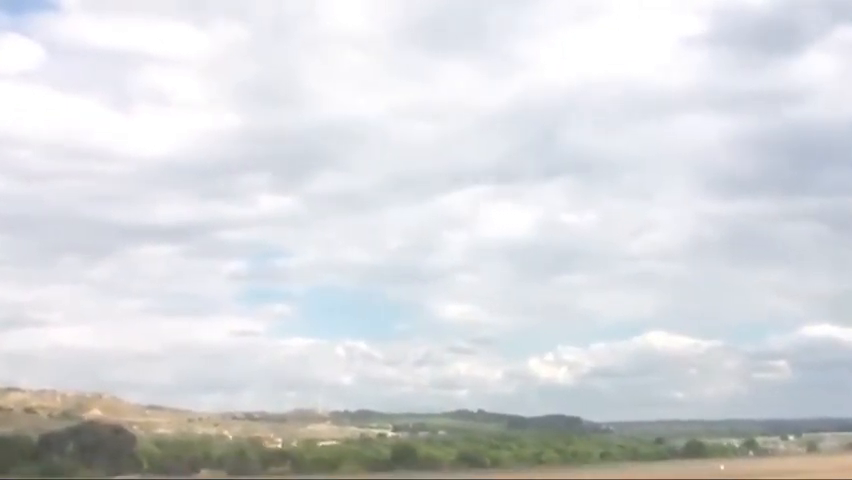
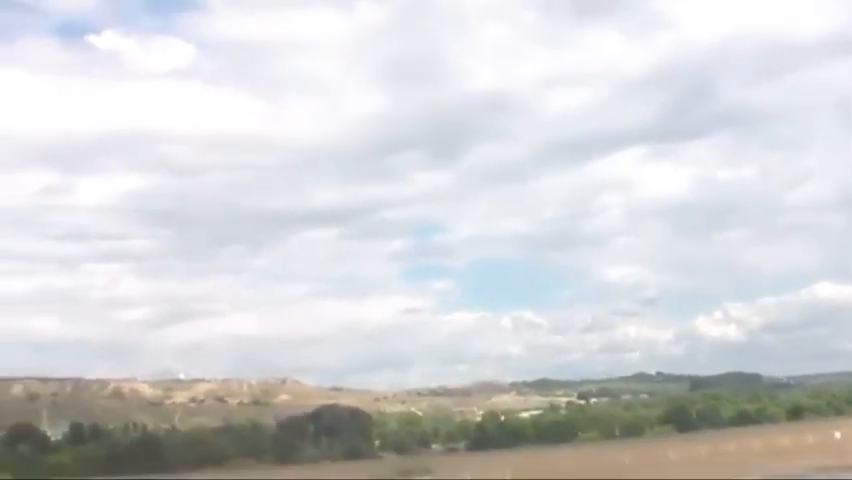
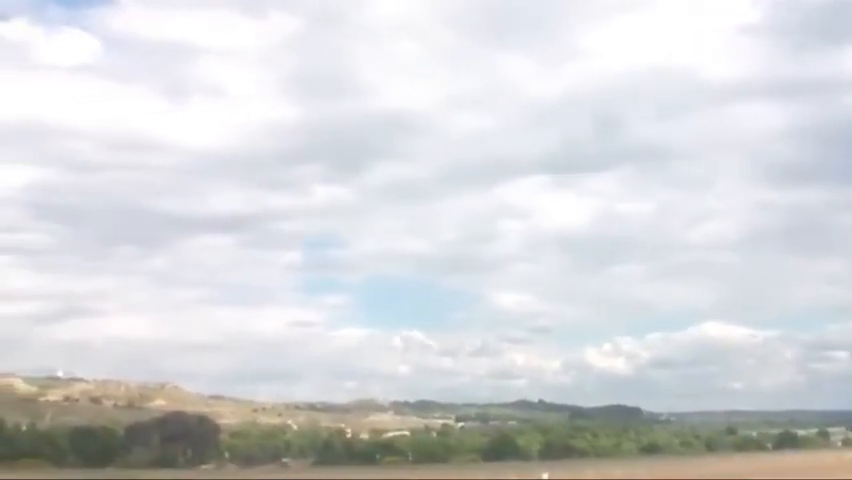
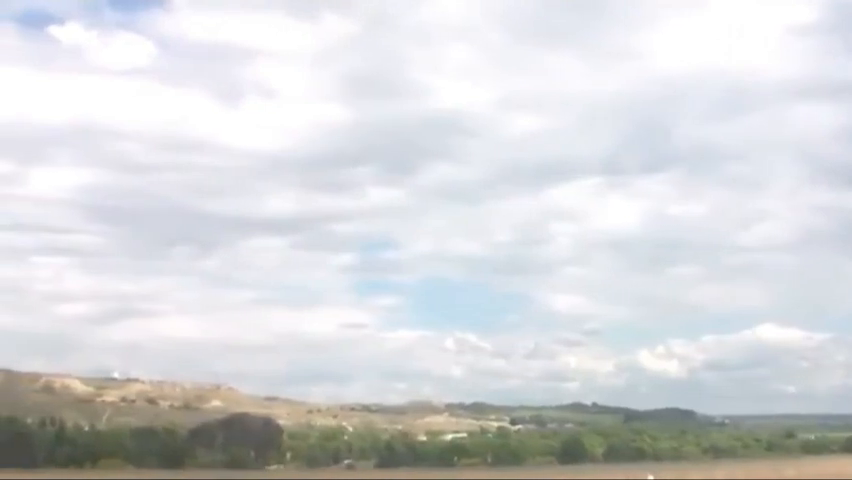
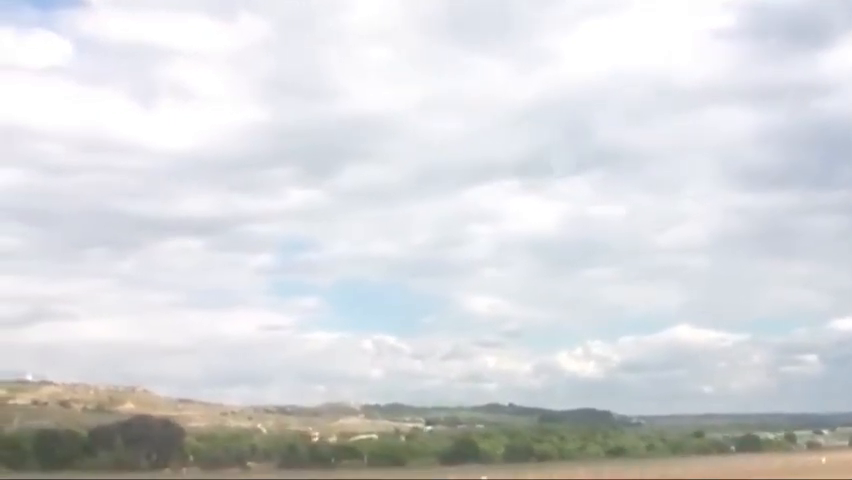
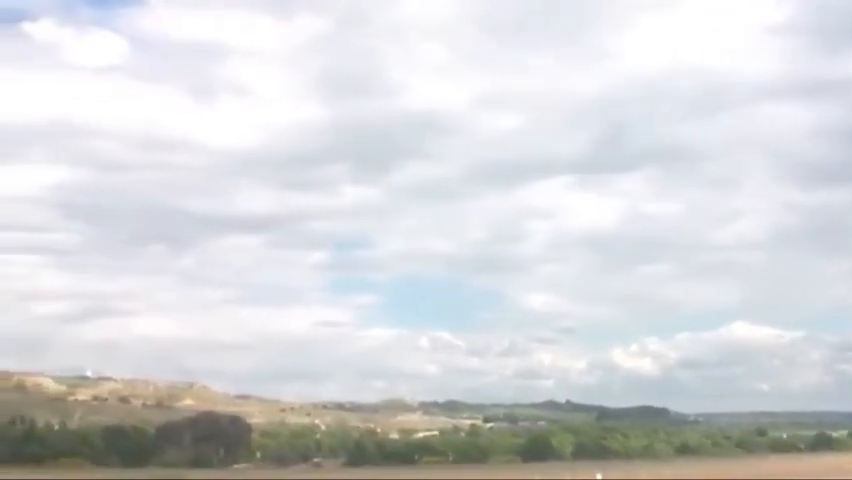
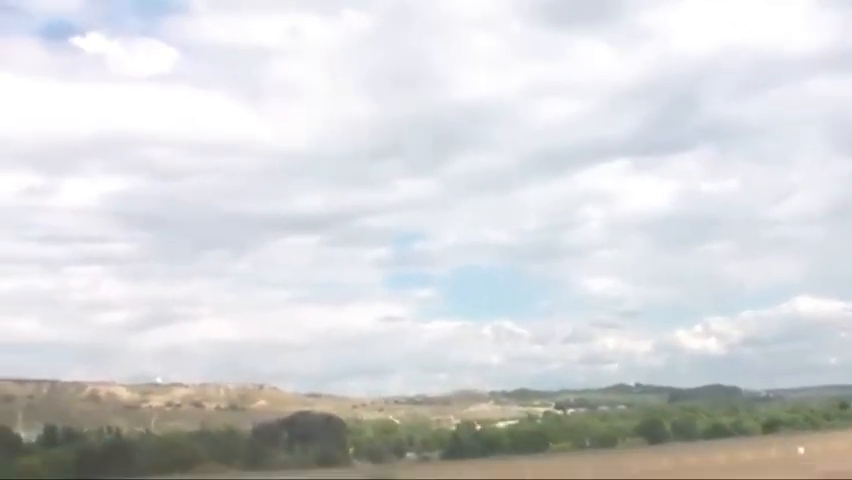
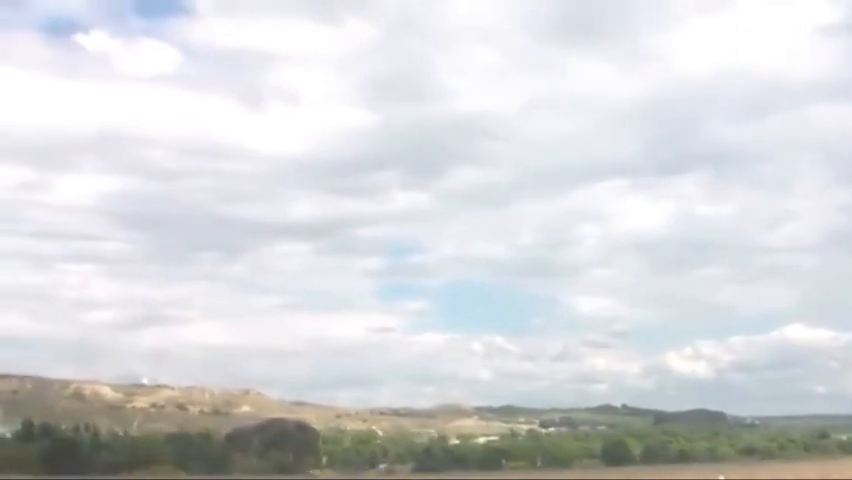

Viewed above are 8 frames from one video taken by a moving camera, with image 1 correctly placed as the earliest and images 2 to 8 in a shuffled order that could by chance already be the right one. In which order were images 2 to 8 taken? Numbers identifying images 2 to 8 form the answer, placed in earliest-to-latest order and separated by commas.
5, 3, 6, 4, 8, 7, 2
